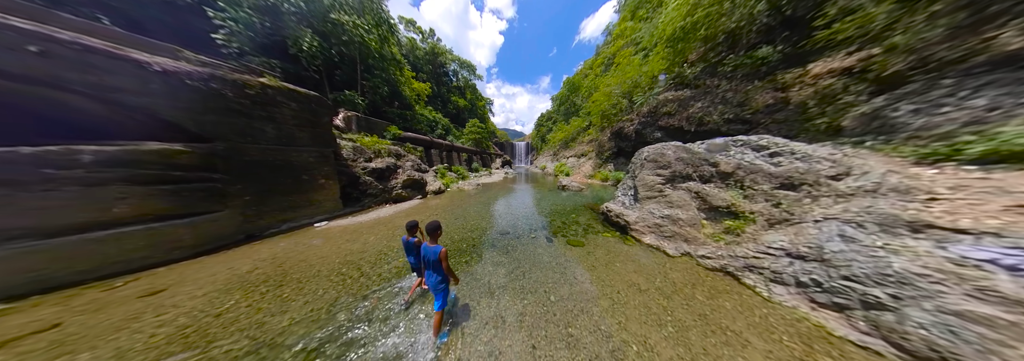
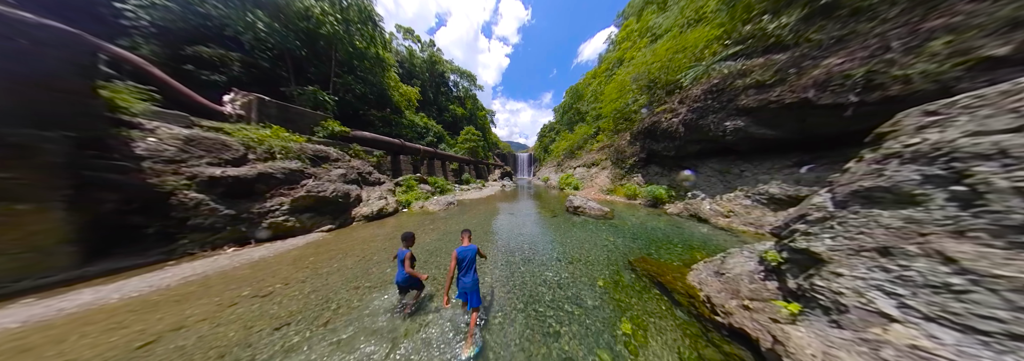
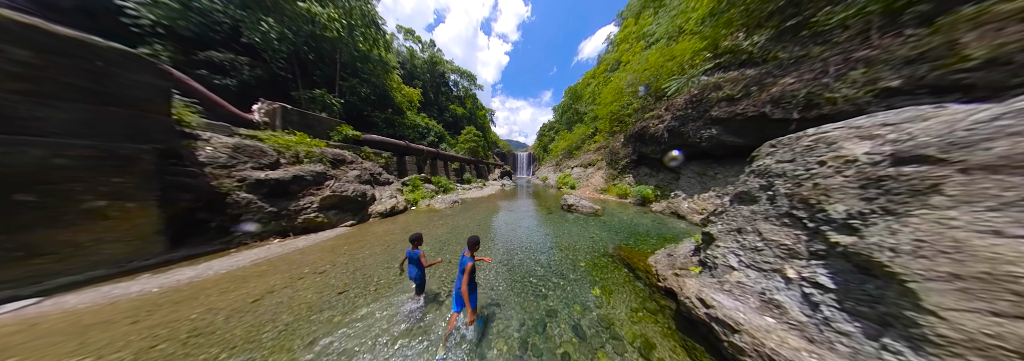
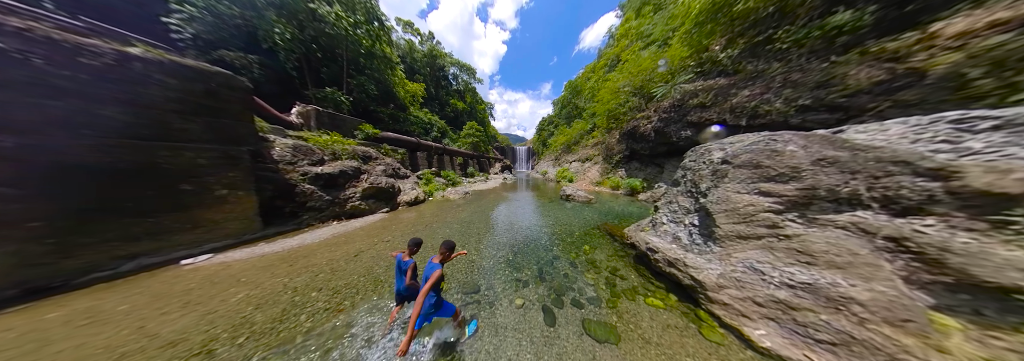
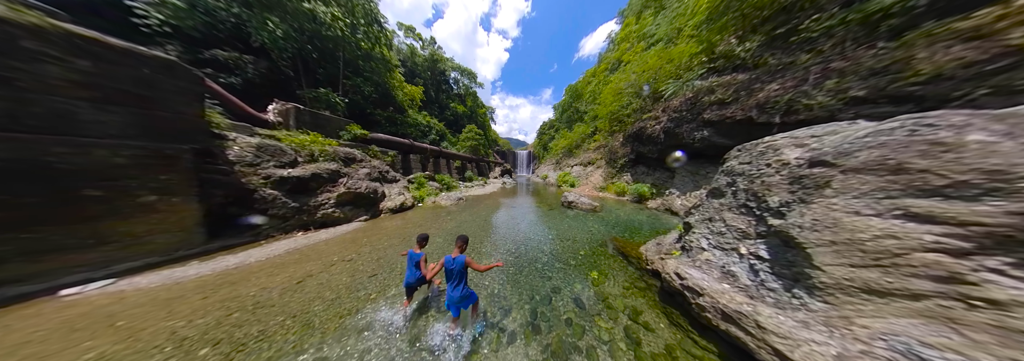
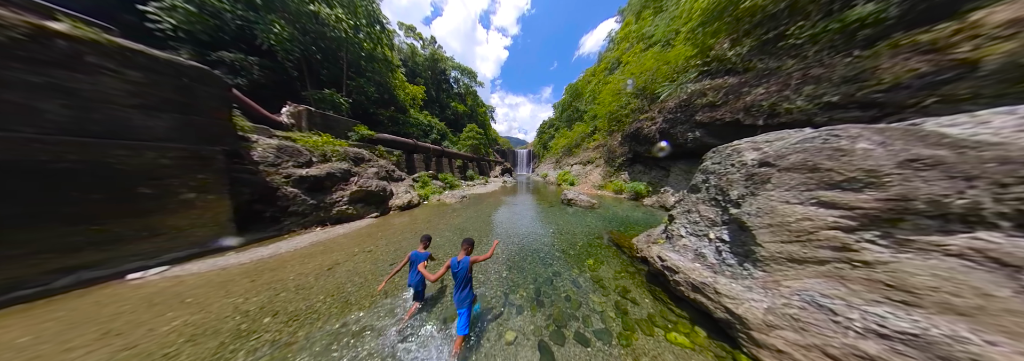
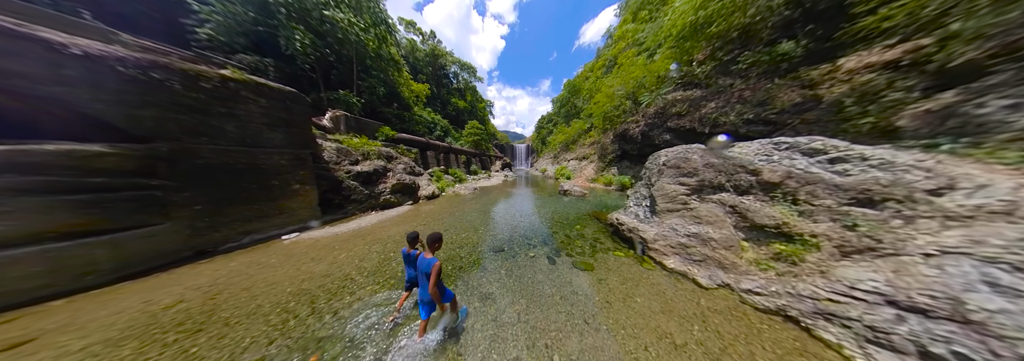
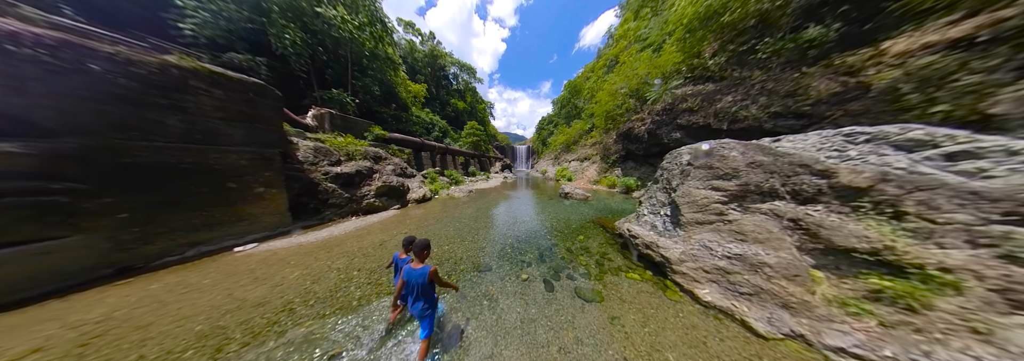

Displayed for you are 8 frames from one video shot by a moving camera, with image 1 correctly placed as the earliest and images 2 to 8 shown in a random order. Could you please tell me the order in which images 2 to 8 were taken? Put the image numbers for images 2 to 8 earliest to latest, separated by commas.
7, 8, 4, 6, 5, 3, 2
